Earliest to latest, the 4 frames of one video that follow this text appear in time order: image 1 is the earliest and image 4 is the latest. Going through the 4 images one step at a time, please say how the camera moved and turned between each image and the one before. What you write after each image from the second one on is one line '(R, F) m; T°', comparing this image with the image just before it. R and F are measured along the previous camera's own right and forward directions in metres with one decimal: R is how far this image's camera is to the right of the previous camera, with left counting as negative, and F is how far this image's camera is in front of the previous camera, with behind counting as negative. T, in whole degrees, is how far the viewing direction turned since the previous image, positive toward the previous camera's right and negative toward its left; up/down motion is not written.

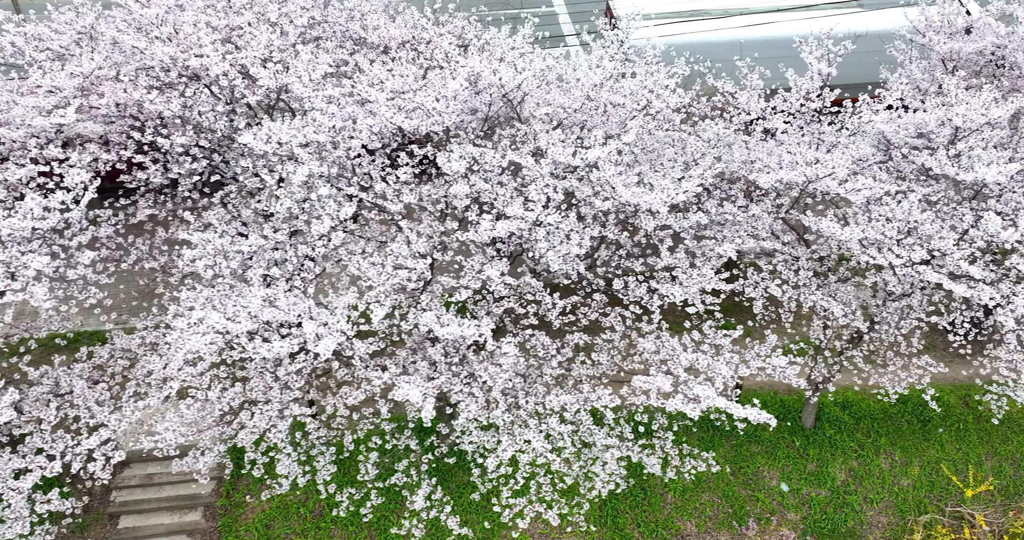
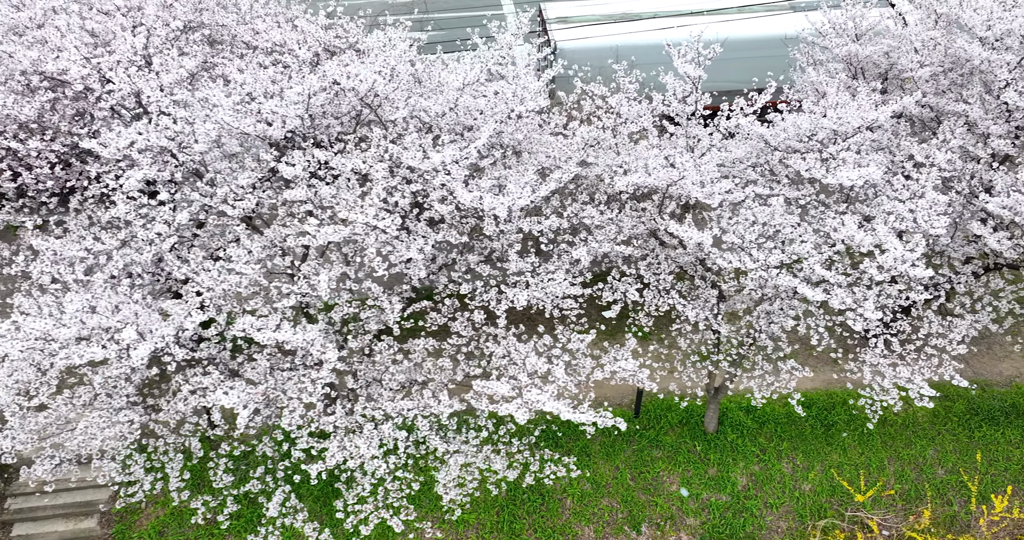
(+1.4, 0.0) m; 0°
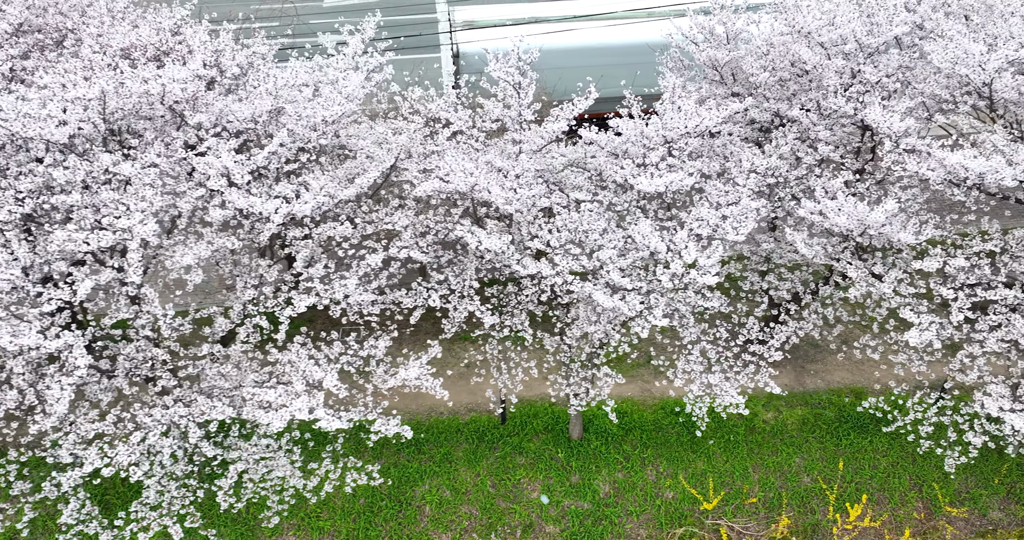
(+2.0, +0.1) m; 0°
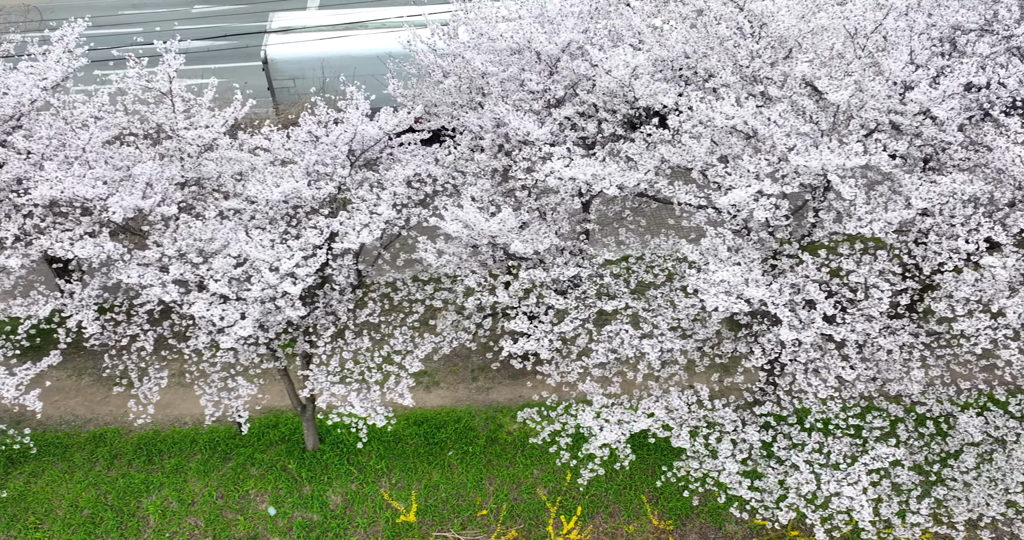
(+3.7, +0.1) m; 0°
